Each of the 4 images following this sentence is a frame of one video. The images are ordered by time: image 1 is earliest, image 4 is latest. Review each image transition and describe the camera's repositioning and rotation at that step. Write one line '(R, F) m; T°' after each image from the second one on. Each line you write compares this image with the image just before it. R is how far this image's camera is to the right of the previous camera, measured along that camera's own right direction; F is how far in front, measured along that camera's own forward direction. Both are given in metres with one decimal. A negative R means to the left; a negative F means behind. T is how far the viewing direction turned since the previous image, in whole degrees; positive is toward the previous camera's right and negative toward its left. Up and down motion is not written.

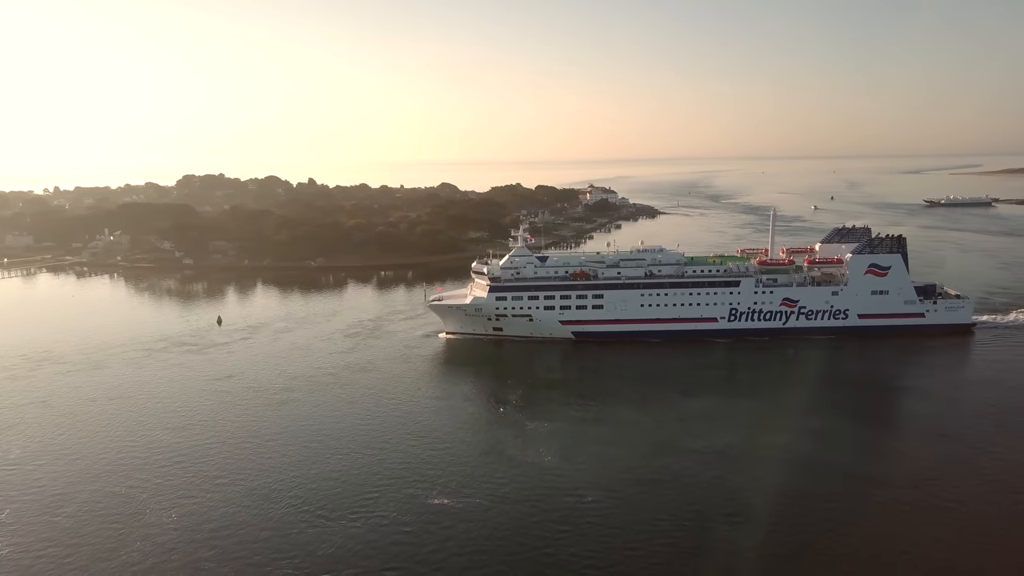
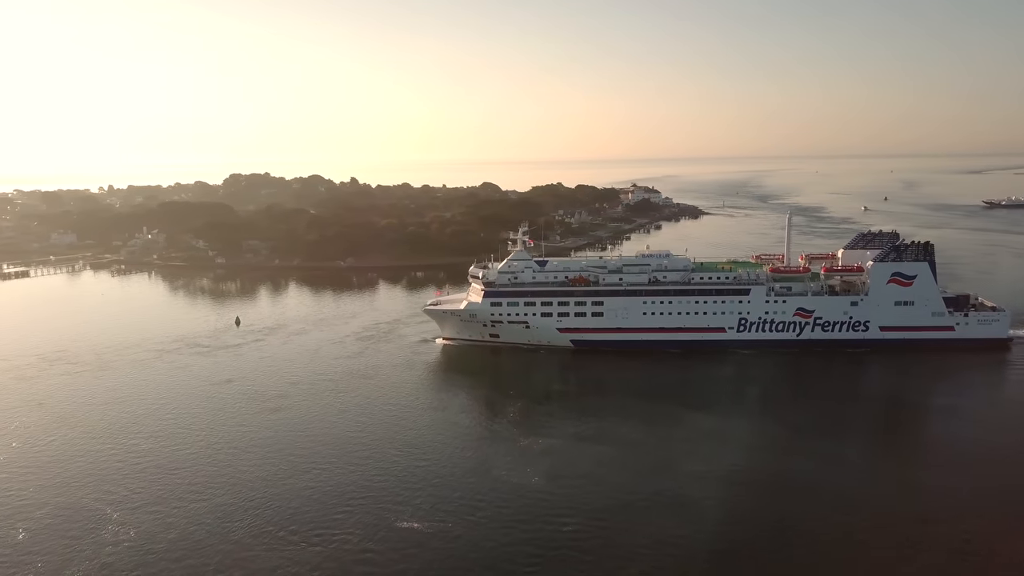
(+1.8, +1.2) m; -4°
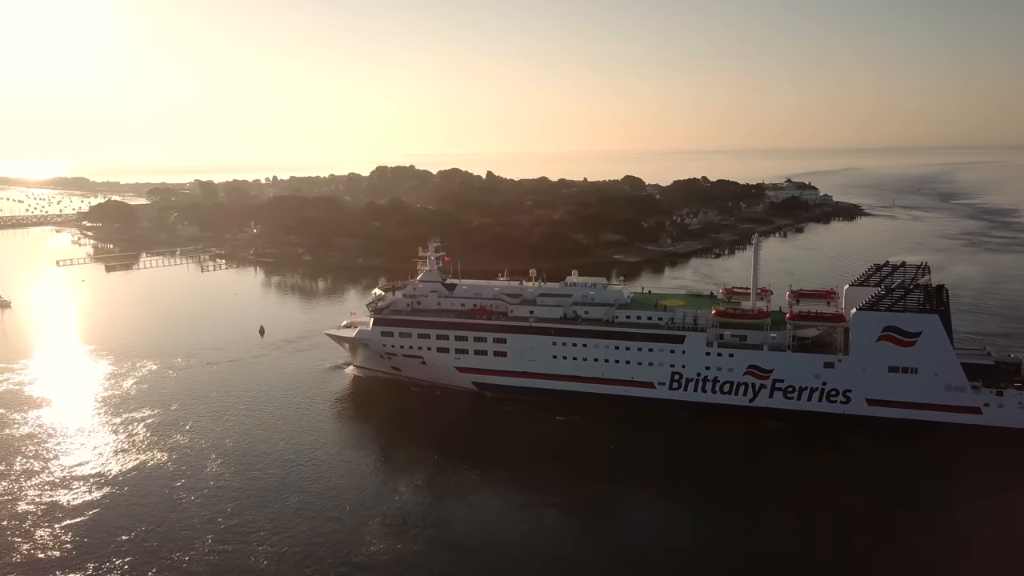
(+7.7, +5.4) m; -14°
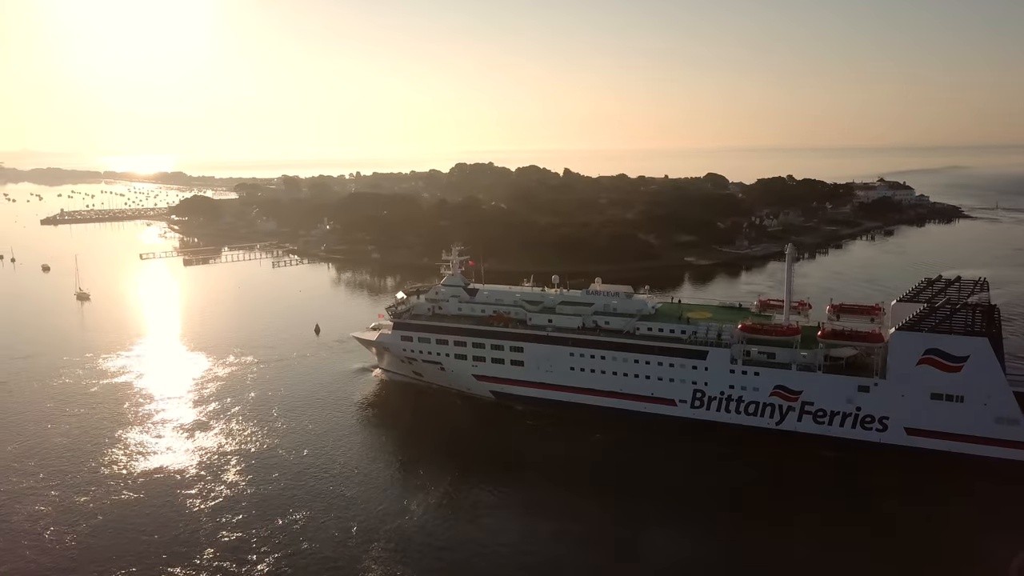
(+1.6, +0.8) m; -6°
